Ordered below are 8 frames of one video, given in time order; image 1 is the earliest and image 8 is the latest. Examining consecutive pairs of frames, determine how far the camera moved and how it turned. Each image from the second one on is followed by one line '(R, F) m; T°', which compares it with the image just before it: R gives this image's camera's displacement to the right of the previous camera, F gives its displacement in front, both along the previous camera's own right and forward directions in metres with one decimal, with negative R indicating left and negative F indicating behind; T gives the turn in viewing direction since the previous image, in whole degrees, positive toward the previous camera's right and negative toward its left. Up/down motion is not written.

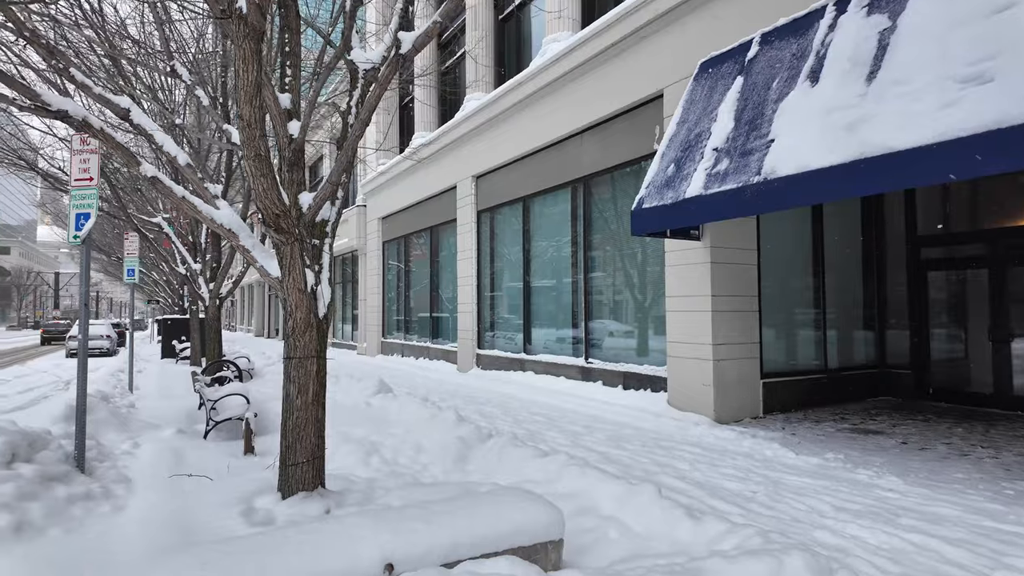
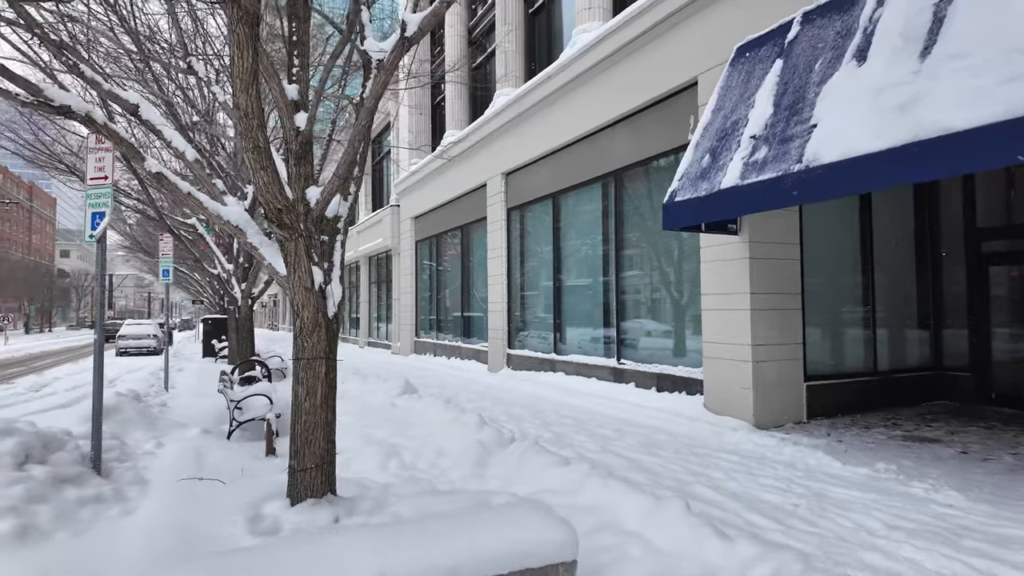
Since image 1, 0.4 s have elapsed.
(+0.1, +0.2) m; -4°
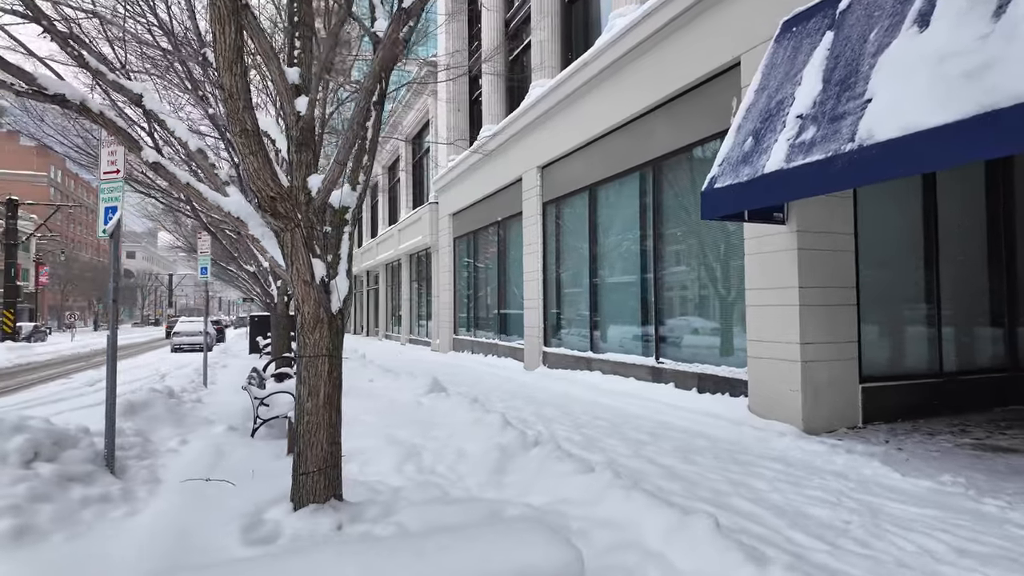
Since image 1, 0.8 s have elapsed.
(+0.2, +0.3) m; -4°
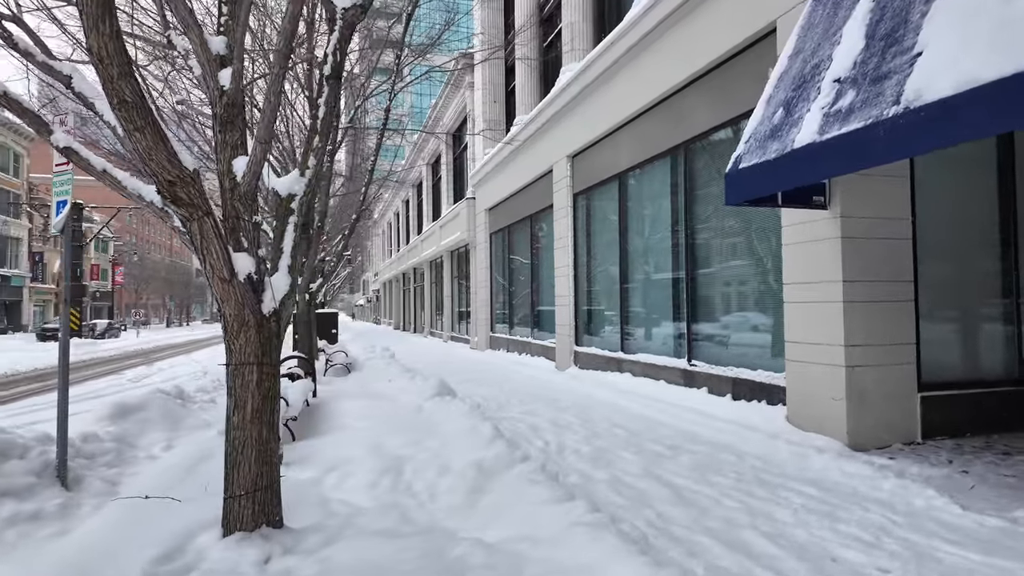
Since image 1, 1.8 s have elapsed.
(+0.5, +0.6) m; -5°
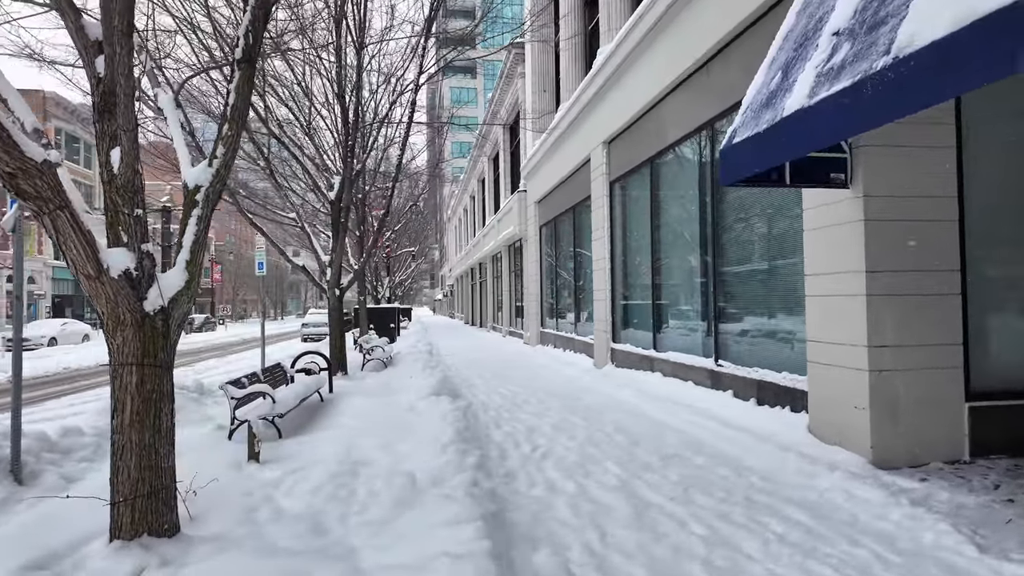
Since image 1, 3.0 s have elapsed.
(+1.0, +0.5) m; -8°
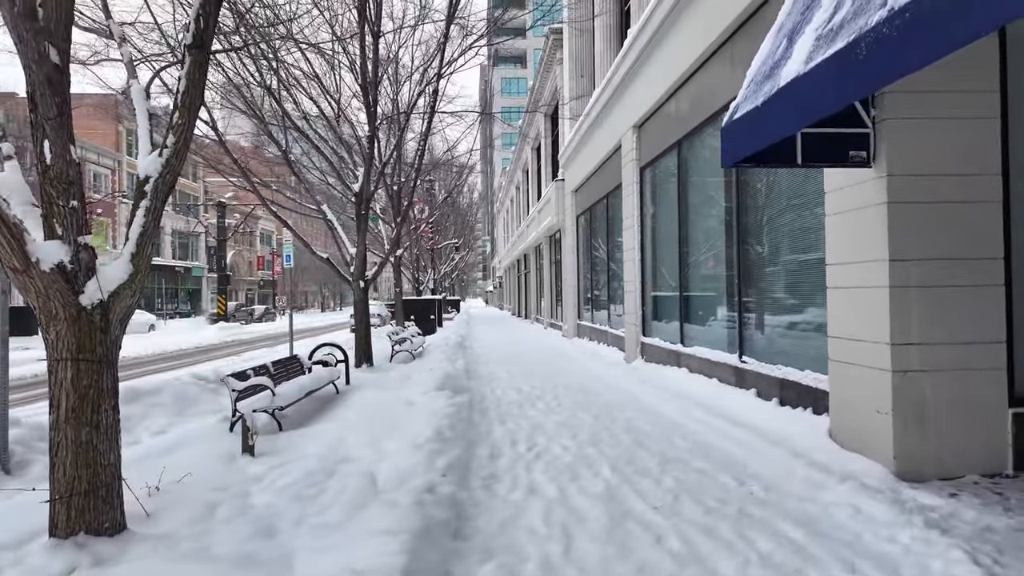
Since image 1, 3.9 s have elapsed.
(+0.6, +0.3) m; -5°
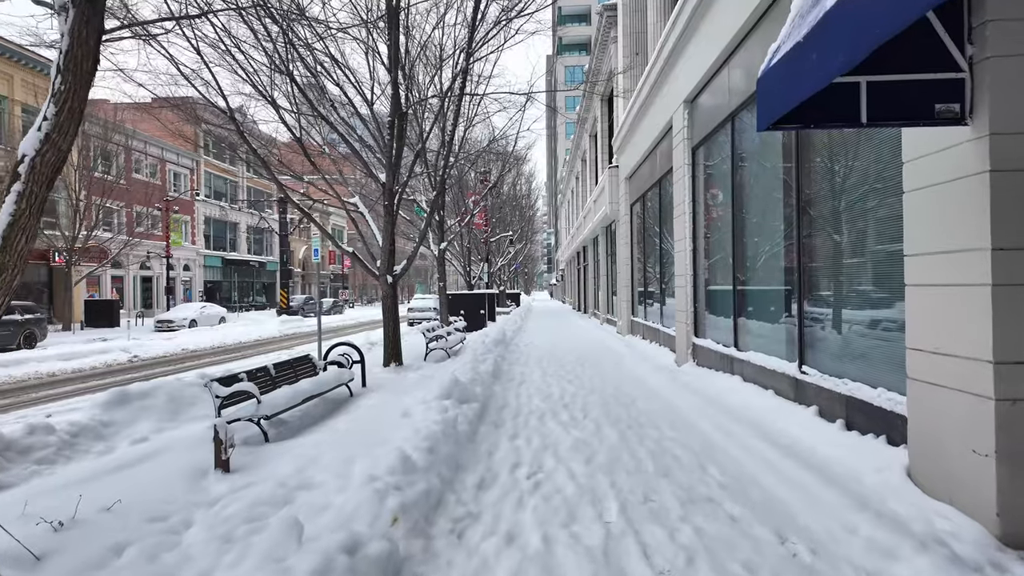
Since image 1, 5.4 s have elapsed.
(+0.6, +0.9) m; -7°
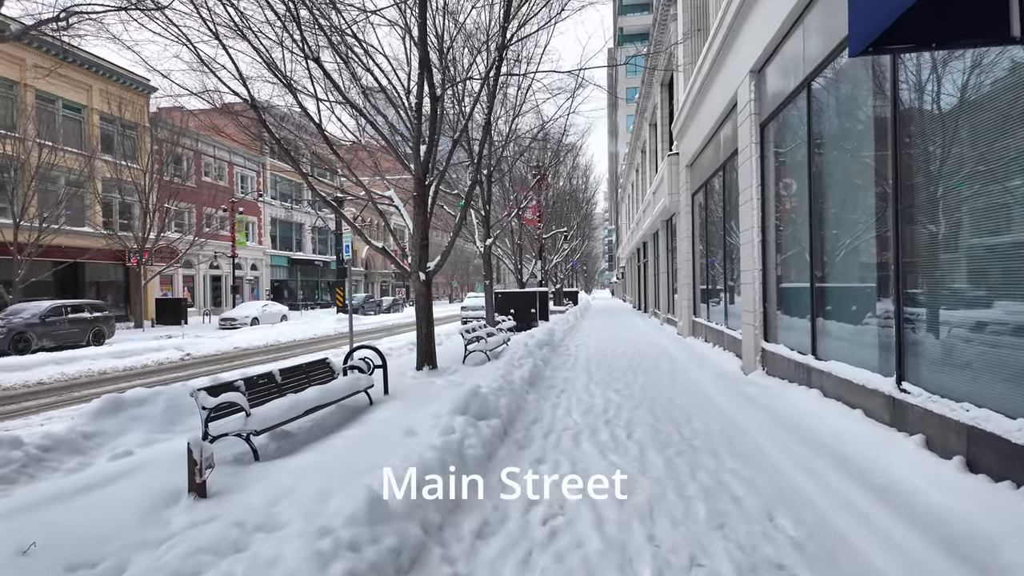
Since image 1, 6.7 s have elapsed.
(+0.3, +0.9) m; -6°
